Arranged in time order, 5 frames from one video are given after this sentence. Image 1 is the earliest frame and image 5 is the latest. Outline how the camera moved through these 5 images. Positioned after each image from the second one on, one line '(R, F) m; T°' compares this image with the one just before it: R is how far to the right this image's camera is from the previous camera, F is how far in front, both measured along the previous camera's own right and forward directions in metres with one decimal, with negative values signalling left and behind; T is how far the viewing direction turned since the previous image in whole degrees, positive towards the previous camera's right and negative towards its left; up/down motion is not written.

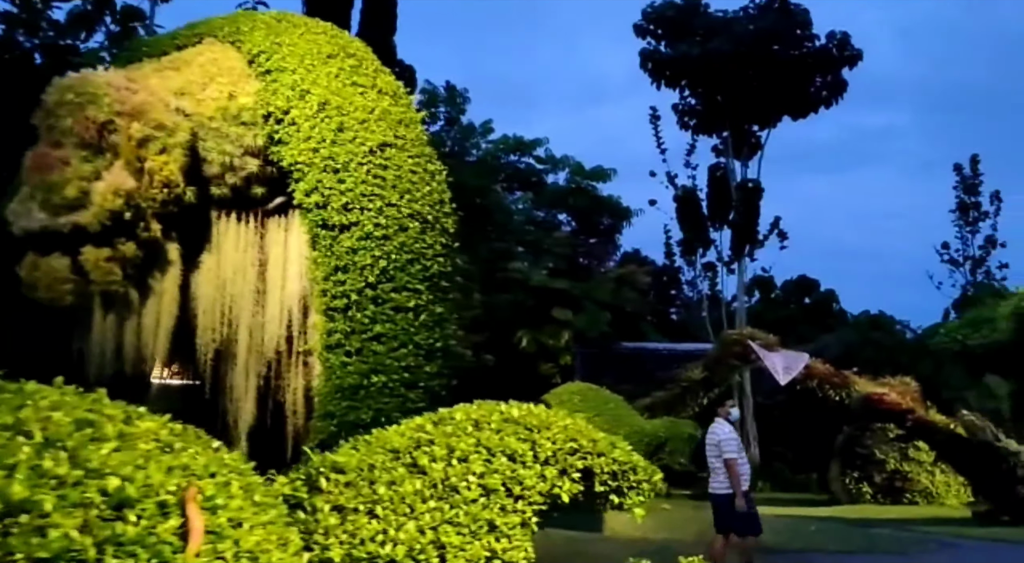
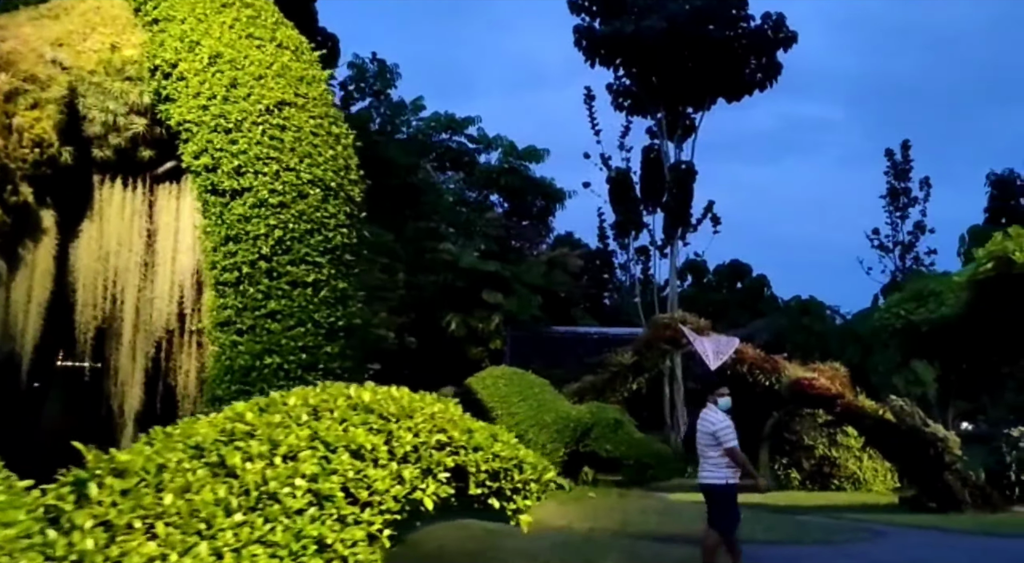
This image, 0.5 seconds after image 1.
(+0.2, +0.6) m; +4°
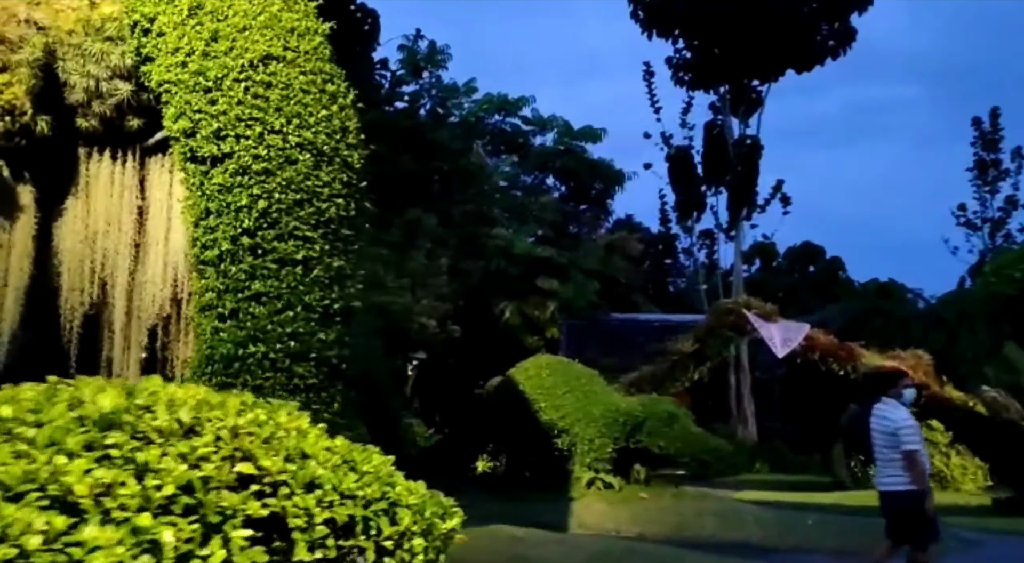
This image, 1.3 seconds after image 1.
(+0.3, +1.0) m; -4°
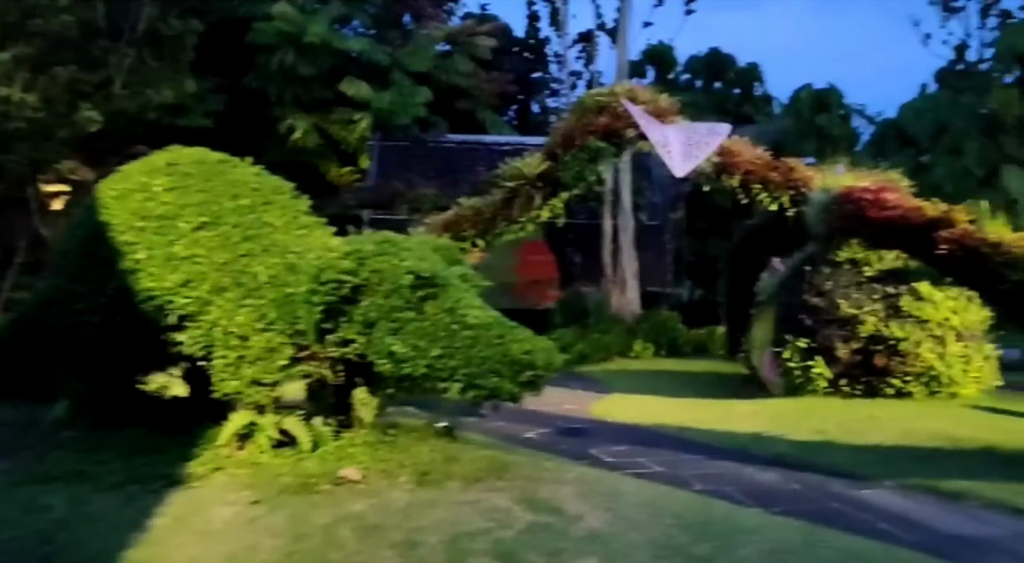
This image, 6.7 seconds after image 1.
(+1.9, +7.0) m; +7°
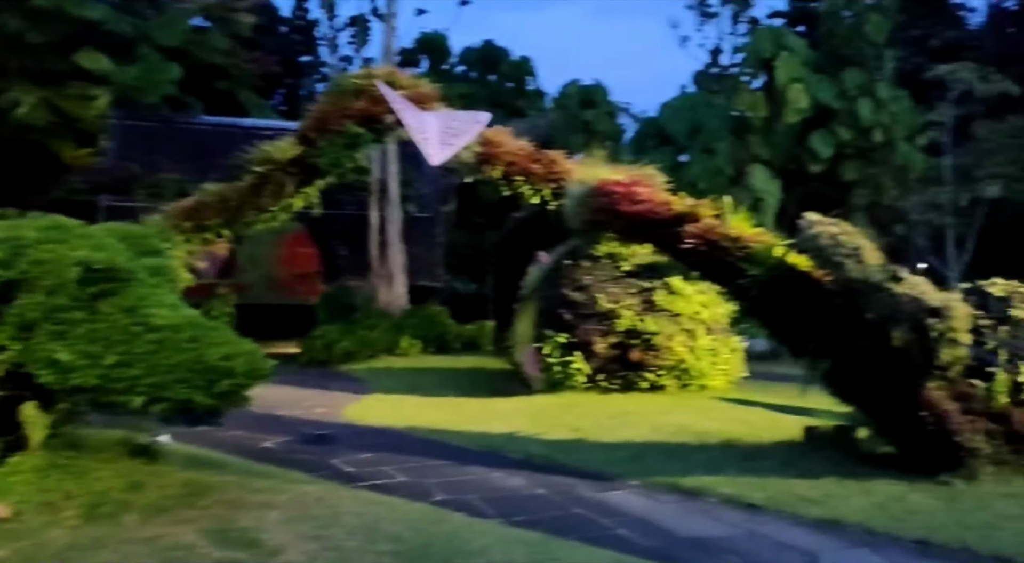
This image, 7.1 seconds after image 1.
(+0.4, +0.5) m; +13°
